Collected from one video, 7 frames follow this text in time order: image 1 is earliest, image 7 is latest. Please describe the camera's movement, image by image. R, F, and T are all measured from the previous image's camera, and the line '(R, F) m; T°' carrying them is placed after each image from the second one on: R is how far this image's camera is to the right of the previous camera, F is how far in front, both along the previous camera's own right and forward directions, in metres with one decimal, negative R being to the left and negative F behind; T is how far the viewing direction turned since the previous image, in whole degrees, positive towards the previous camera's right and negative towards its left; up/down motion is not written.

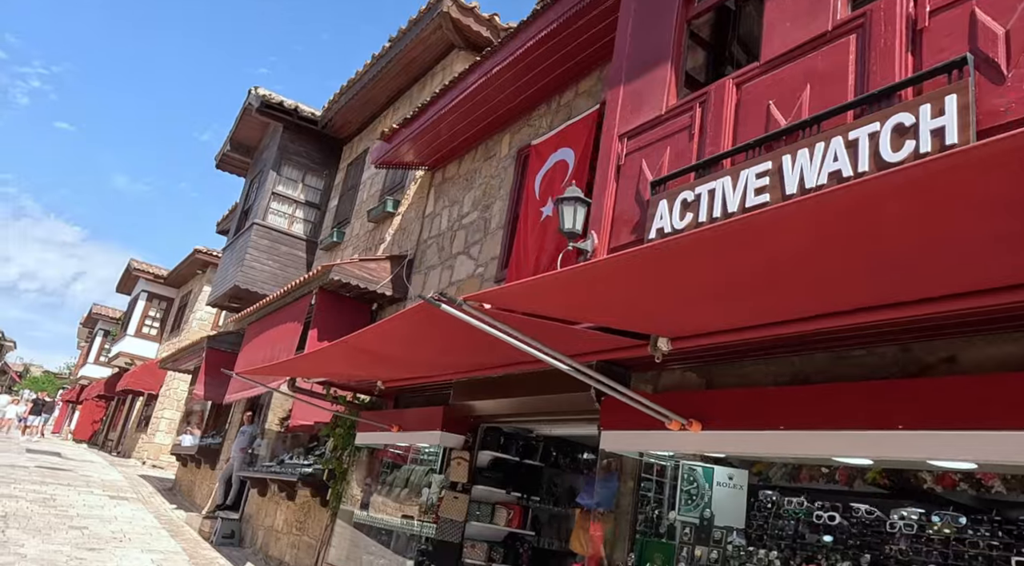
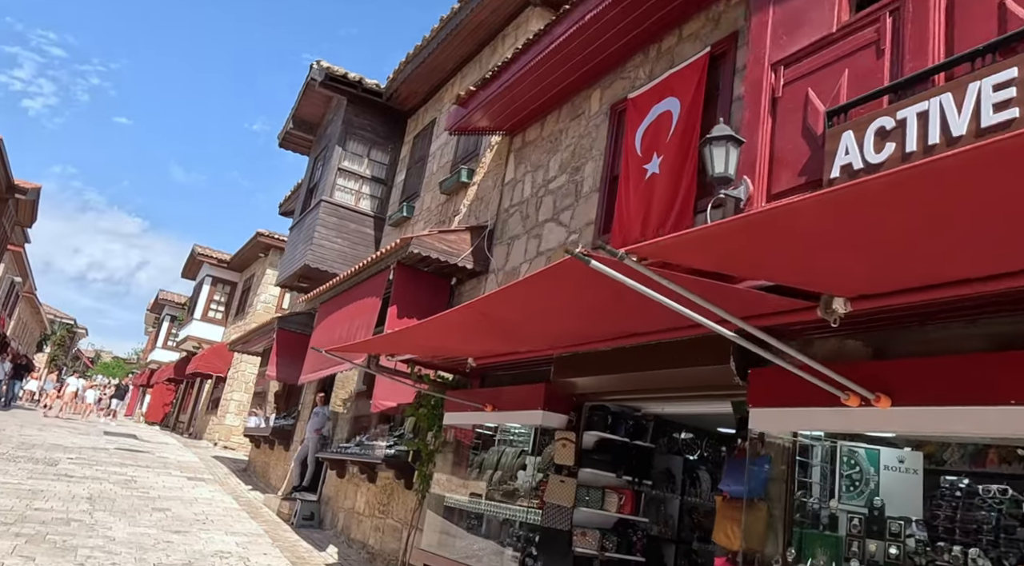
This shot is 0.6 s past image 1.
(-0.4, +0.5) m; -4°
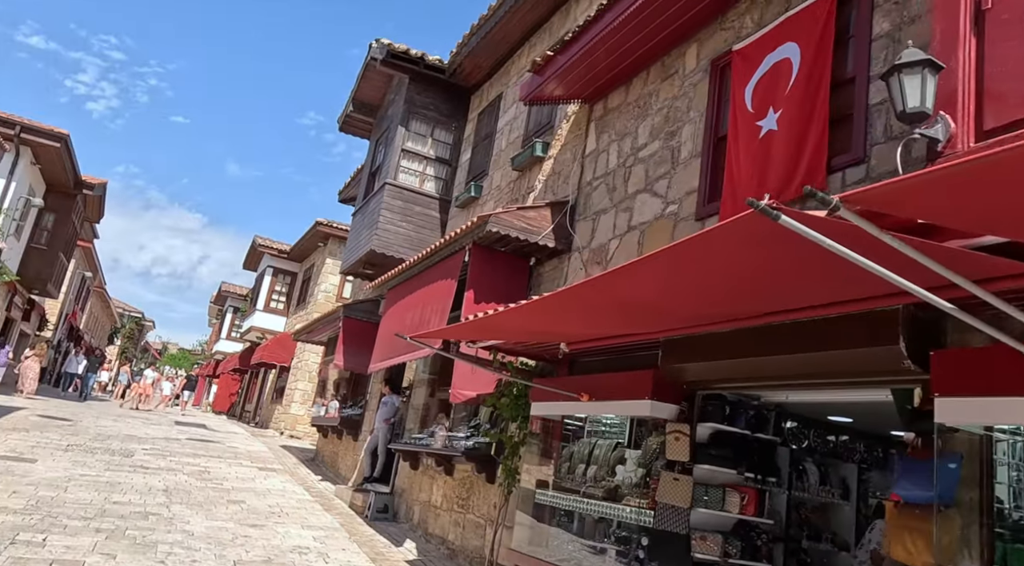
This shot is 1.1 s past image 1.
(-0.3, +0.5) m; -4°
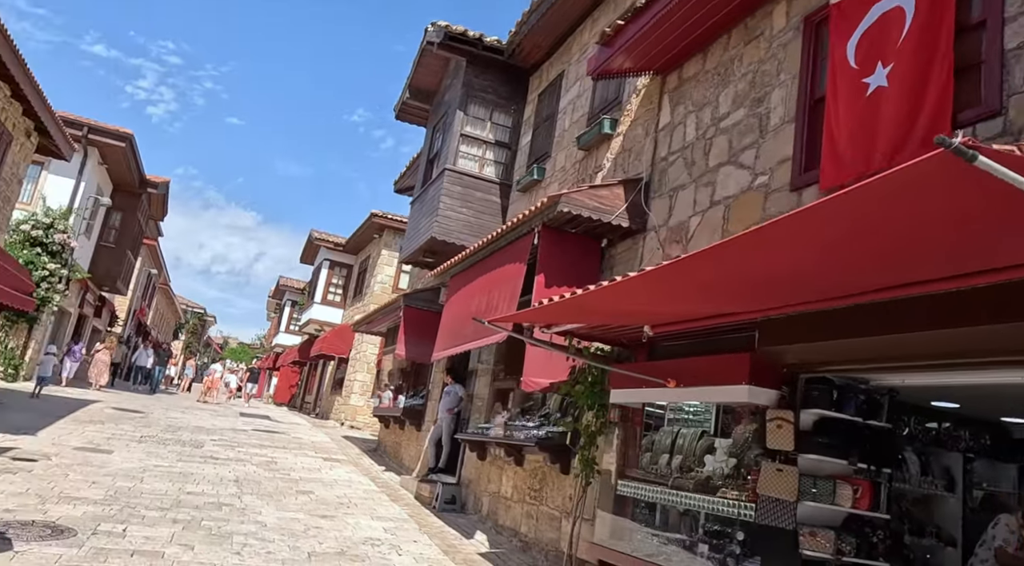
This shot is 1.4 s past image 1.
(-0.2, +0.3) m; -4°
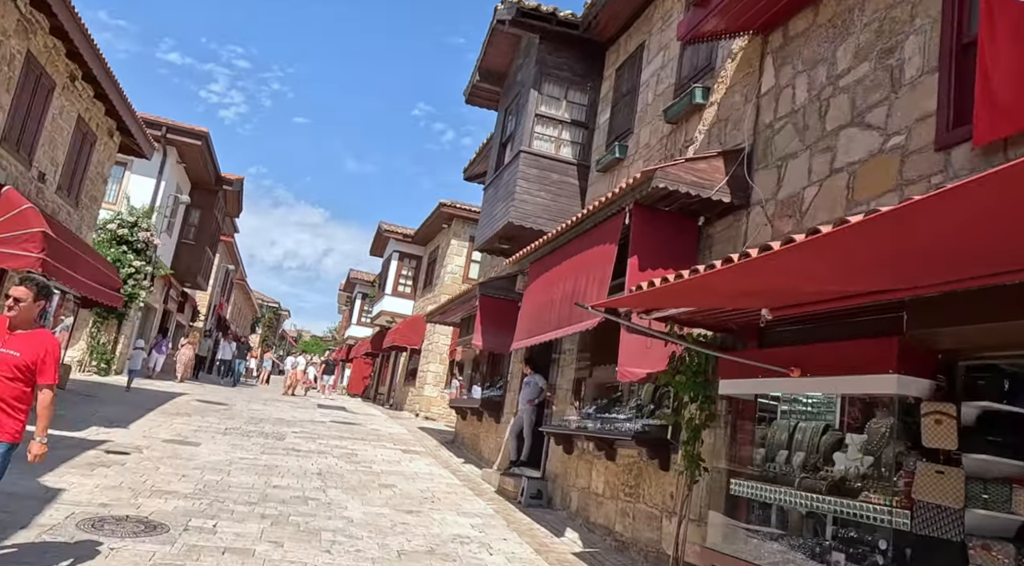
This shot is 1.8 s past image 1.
(-0.2, +0.4) m; -5°
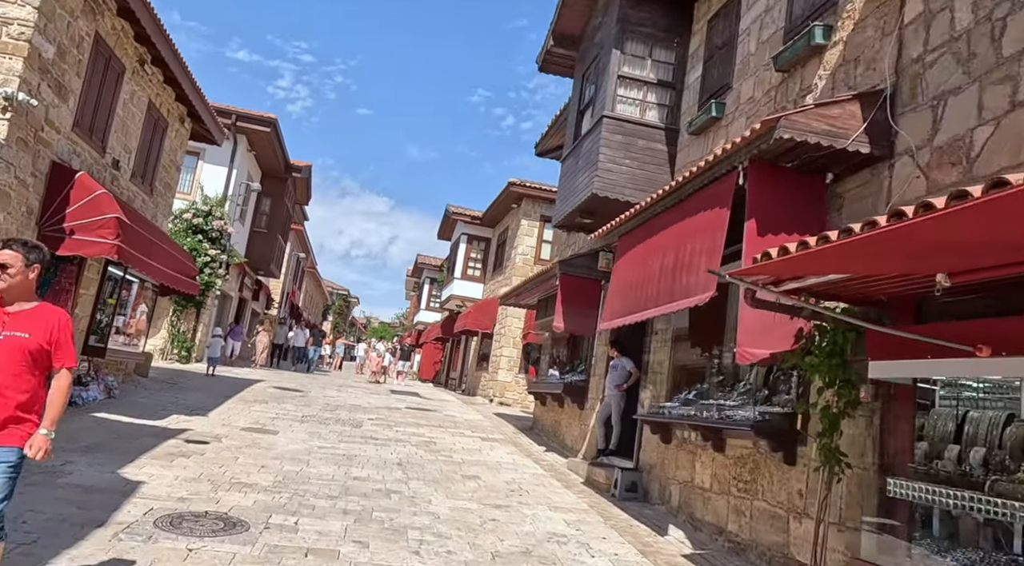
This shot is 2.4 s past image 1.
(-0.3, +0.7) m; -5°
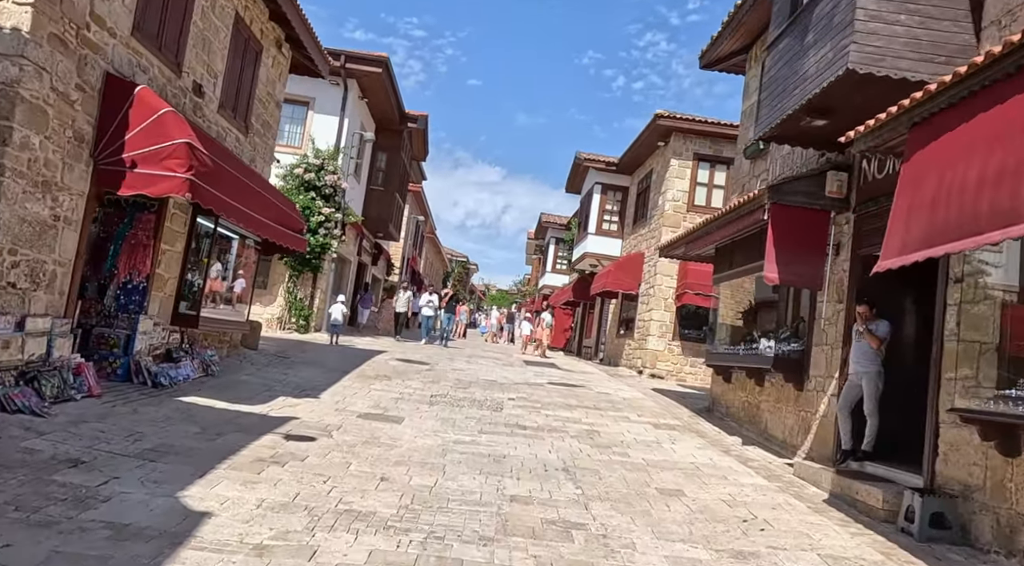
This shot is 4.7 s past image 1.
(-0.9, +2.7) m; -9°
